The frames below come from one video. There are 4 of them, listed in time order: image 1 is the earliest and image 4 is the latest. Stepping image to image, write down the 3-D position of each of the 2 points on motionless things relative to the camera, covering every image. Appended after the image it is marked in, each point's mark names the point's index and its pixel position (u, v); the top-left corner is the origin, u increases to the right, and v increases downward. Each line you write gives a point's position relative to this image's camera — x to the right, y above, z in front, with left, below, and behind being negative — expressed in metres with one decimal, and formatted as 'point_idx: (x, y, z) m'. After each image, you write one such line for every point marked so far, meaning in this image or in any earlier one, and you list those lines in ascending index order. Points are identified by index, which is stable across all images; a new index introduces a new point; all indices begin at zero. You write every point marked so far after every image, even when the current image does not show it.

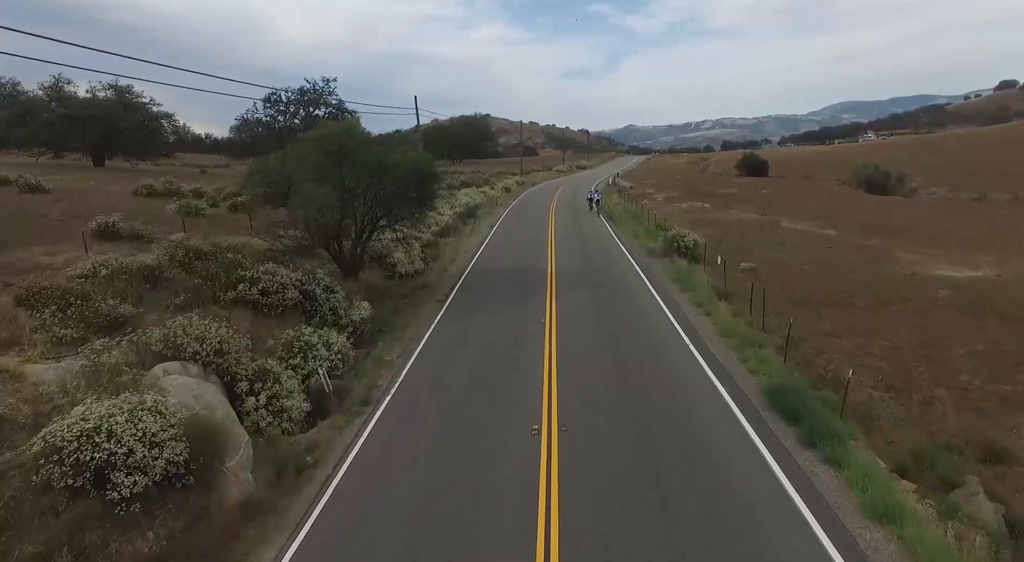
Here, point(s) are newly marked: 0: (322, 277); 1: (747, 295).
0: (-5.3, +0.1, +16.0) m
1: (+7.1, -0.5, +17.1) m
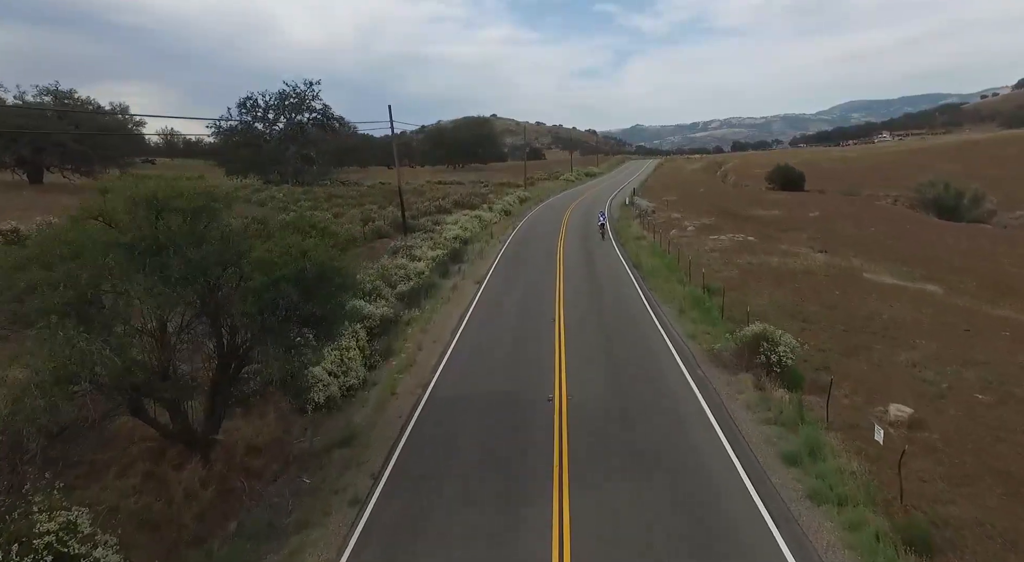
0: (-5.8, -3.2, +7.4) m
1: (+6.6, -3.8, +8.4) m
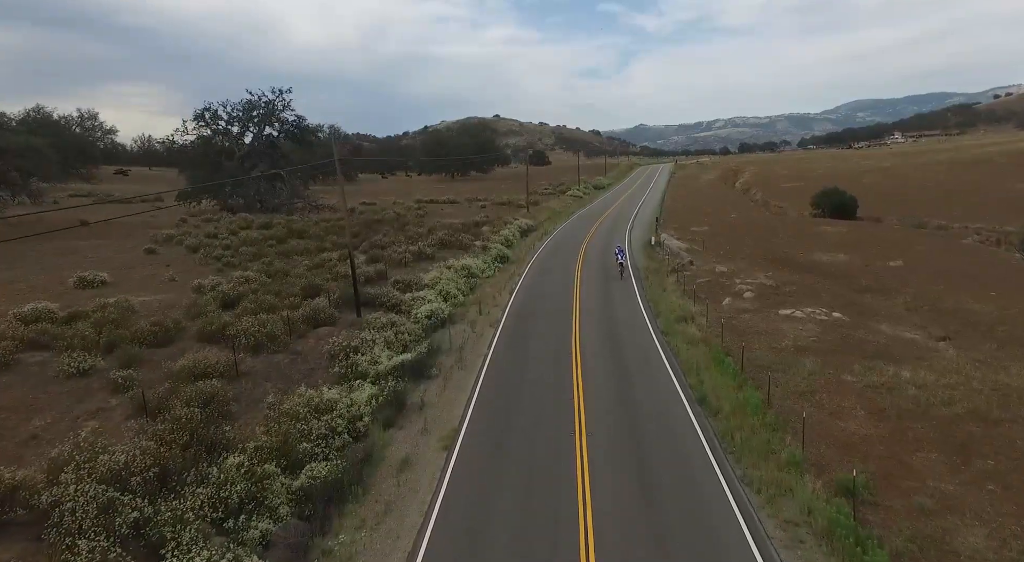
0: (-6.1, -7.6, -3.0) m
1: (+6.3, -8.3, -2.1) m
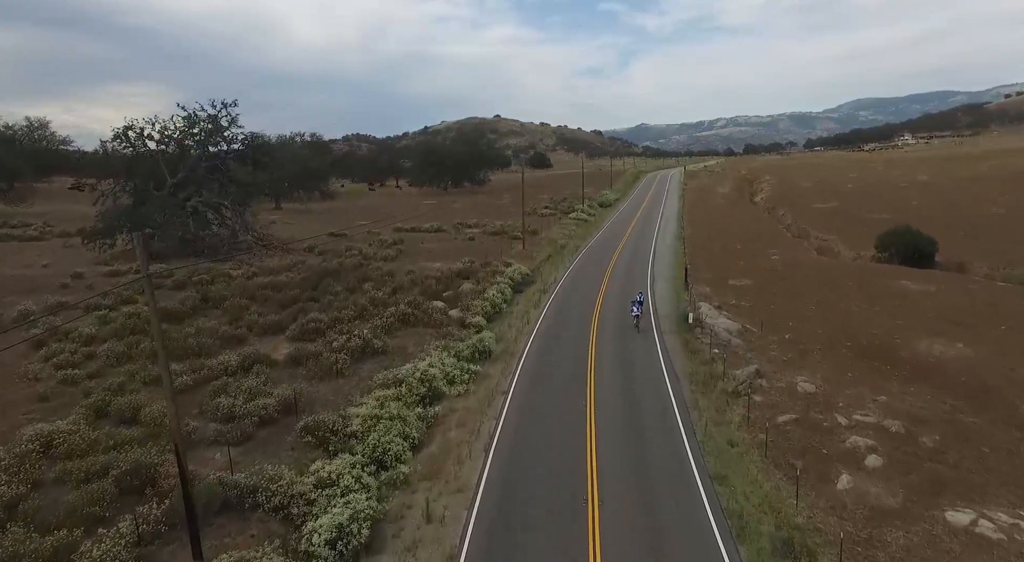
0: (-7.0, -12.9, -15.1) m
1: (+5.4, -13.6, -14.2) m
